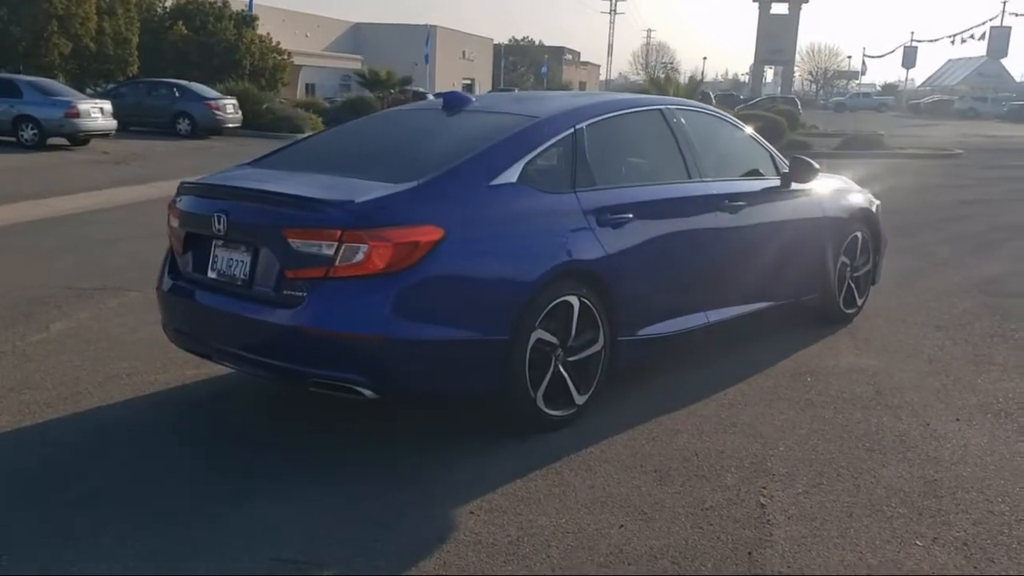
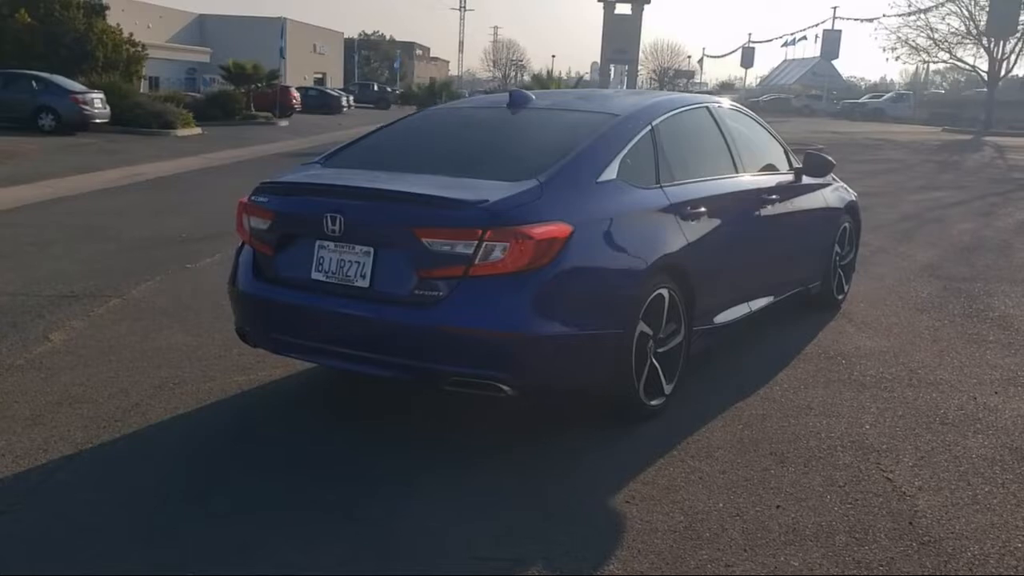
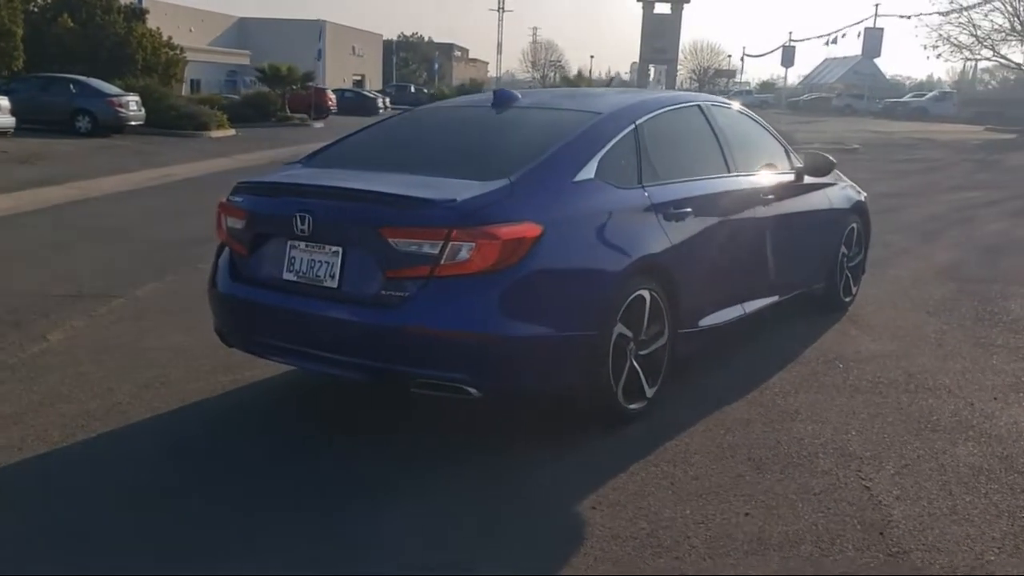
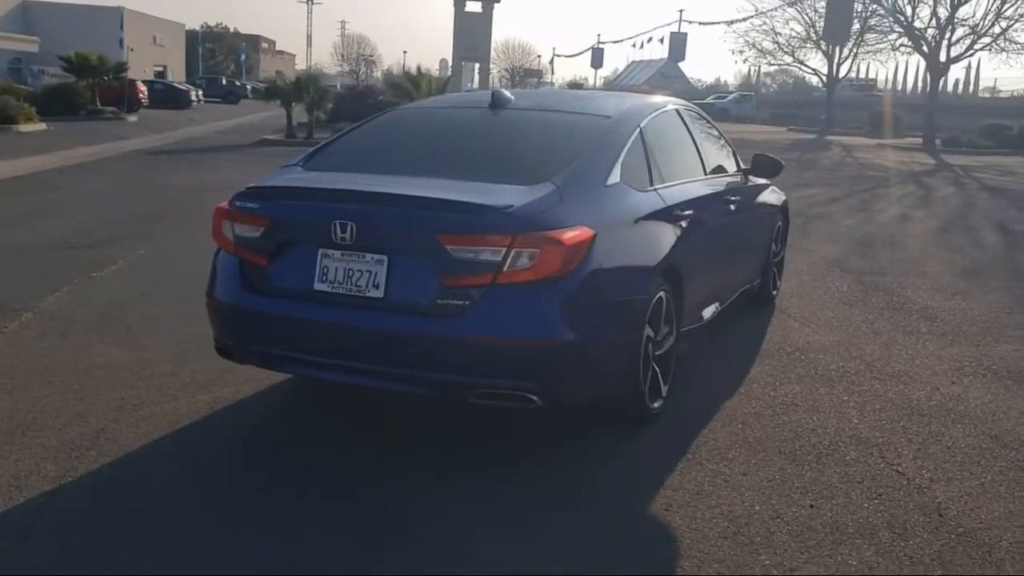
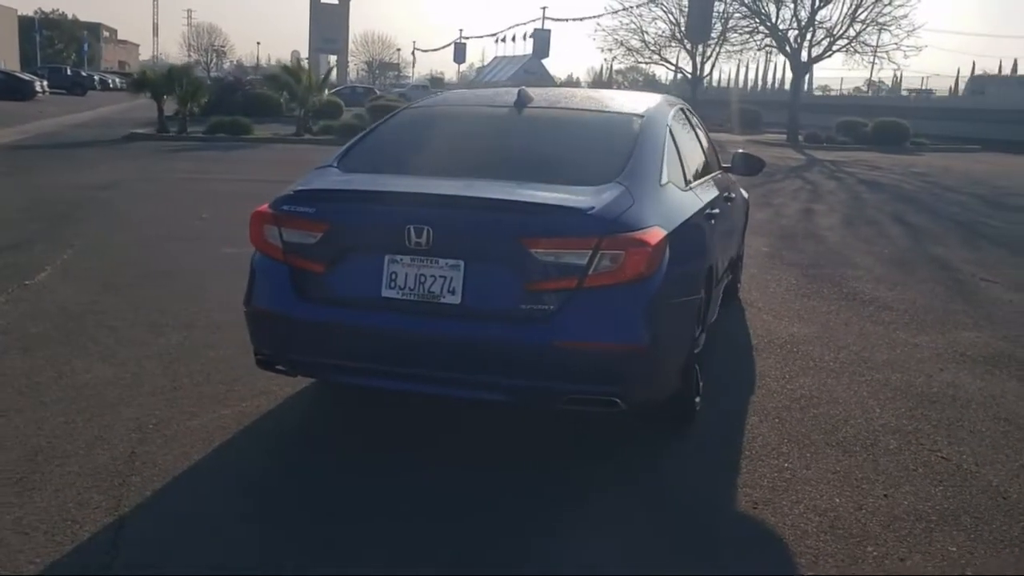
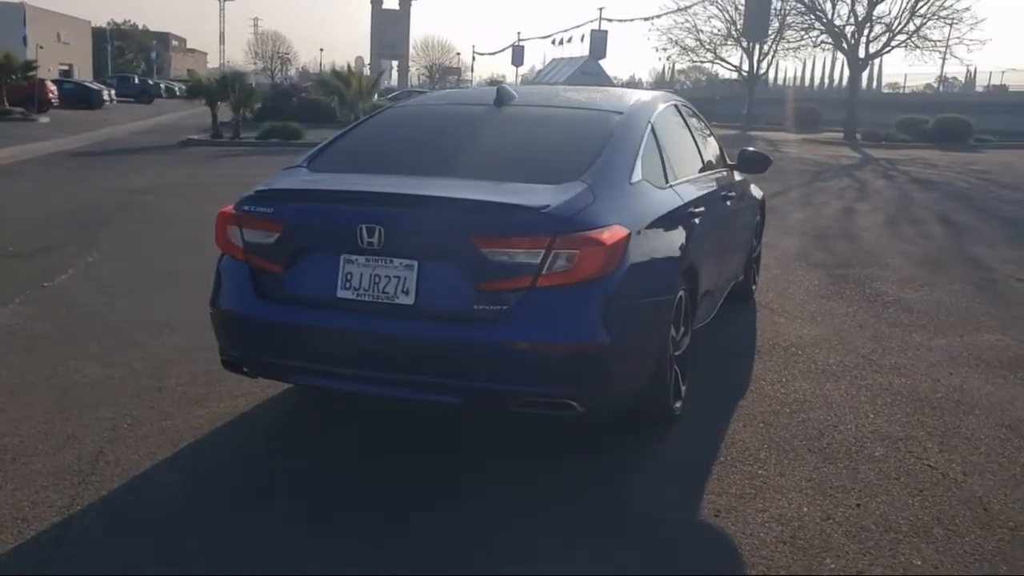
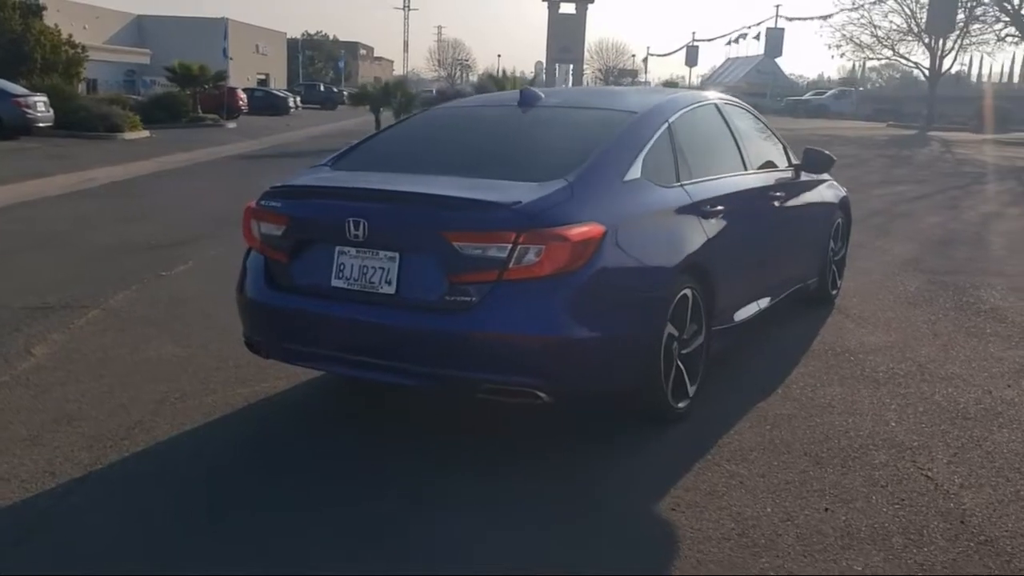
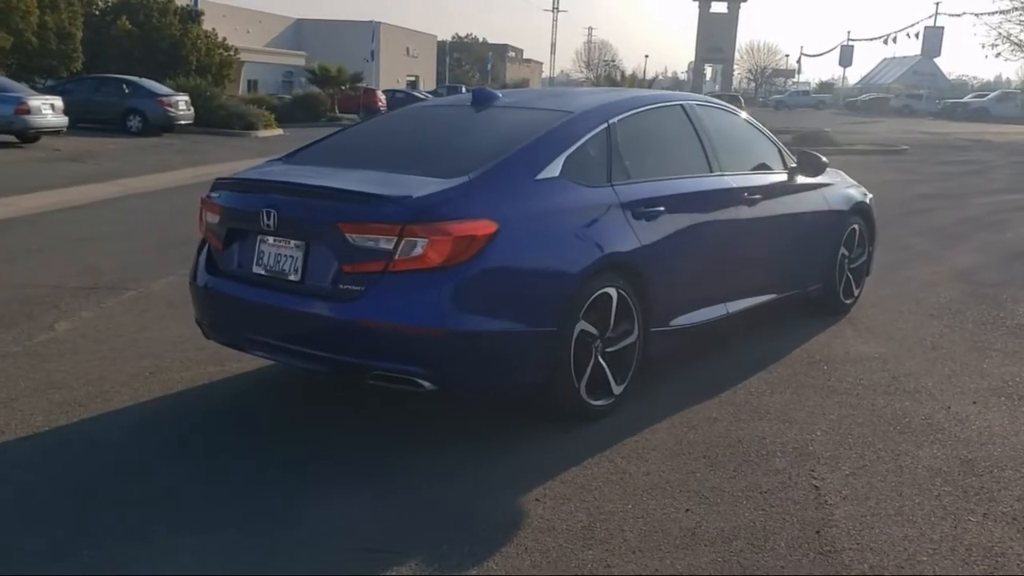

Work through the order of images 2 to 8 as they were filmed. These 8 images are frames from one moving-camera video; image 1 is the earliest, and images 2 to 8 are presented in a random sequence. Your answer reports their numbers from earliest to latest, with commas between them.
8, 3, 2, 7, 4, 6, 5
